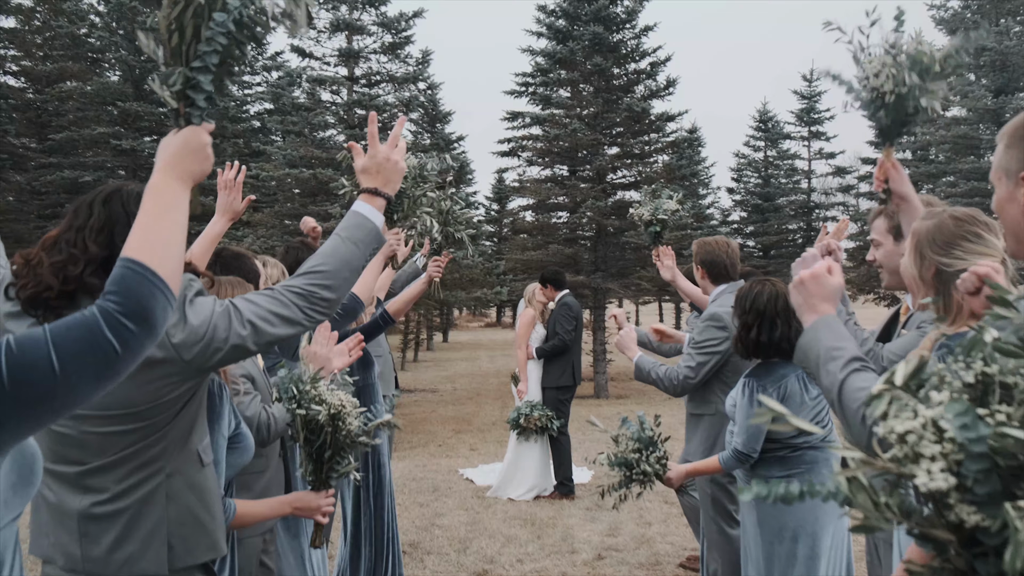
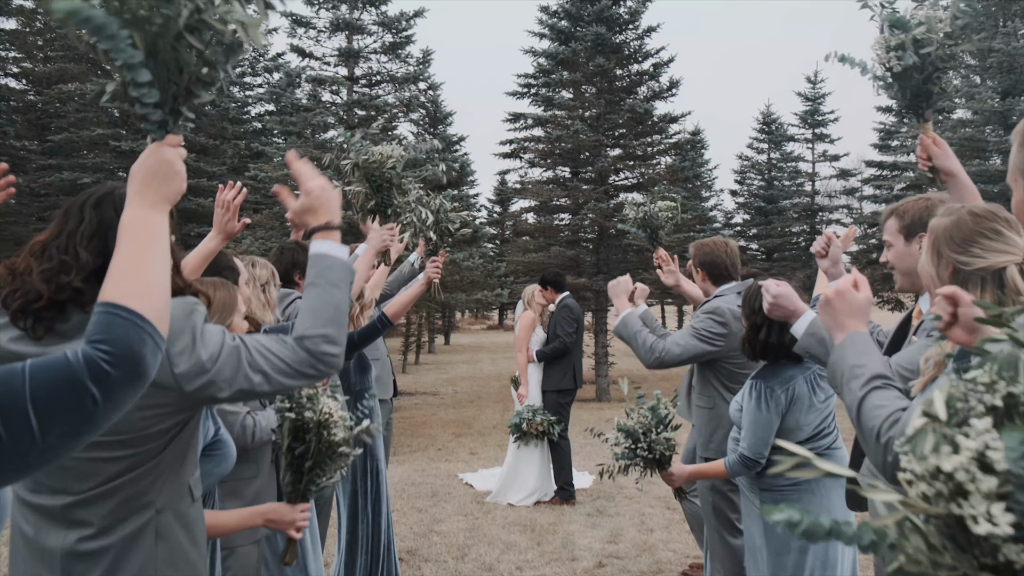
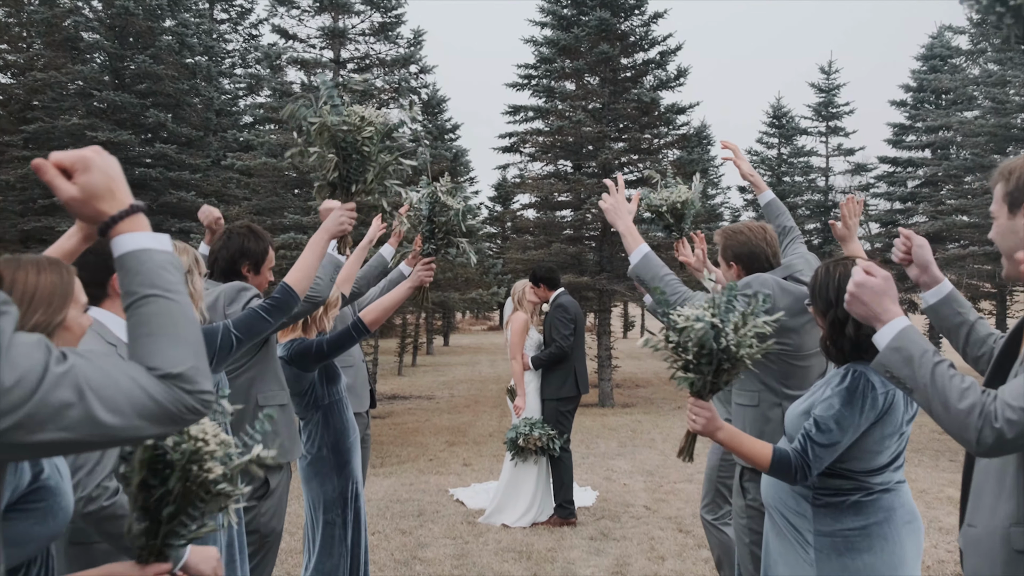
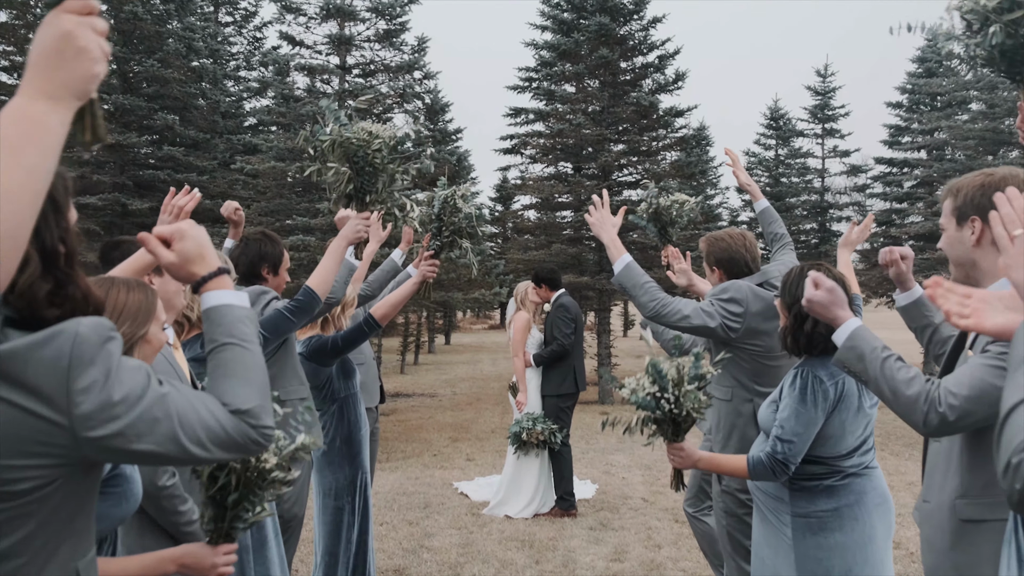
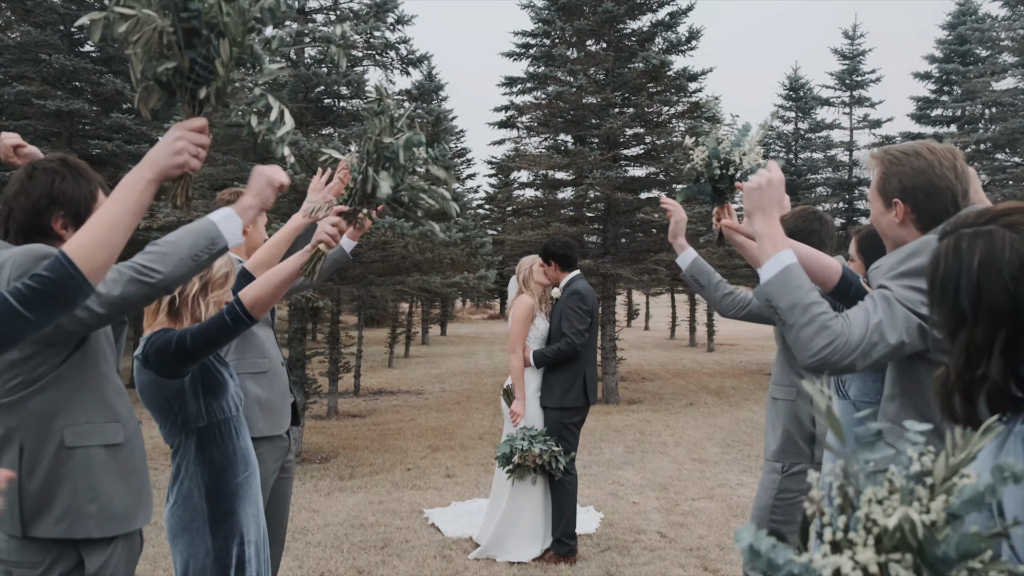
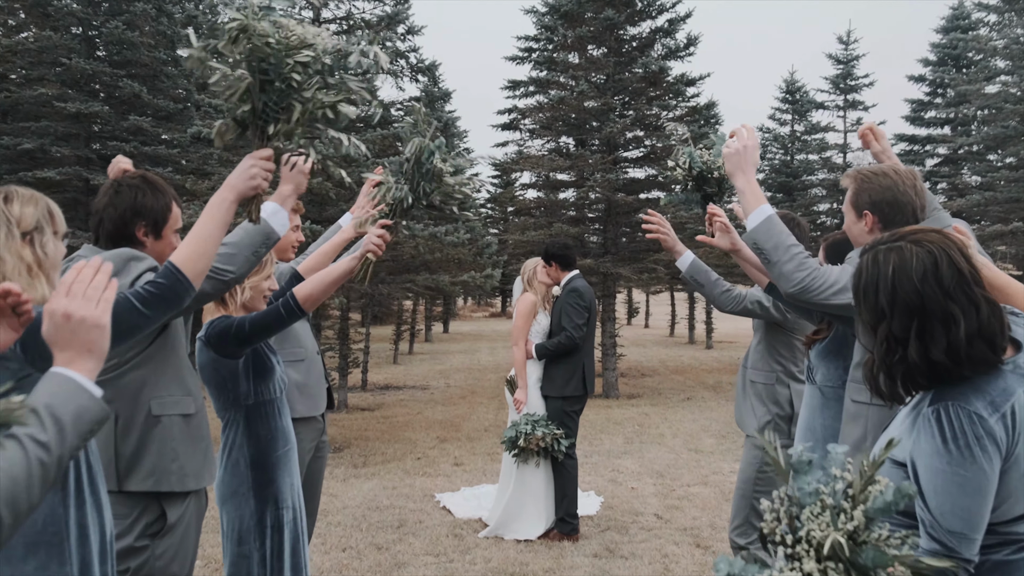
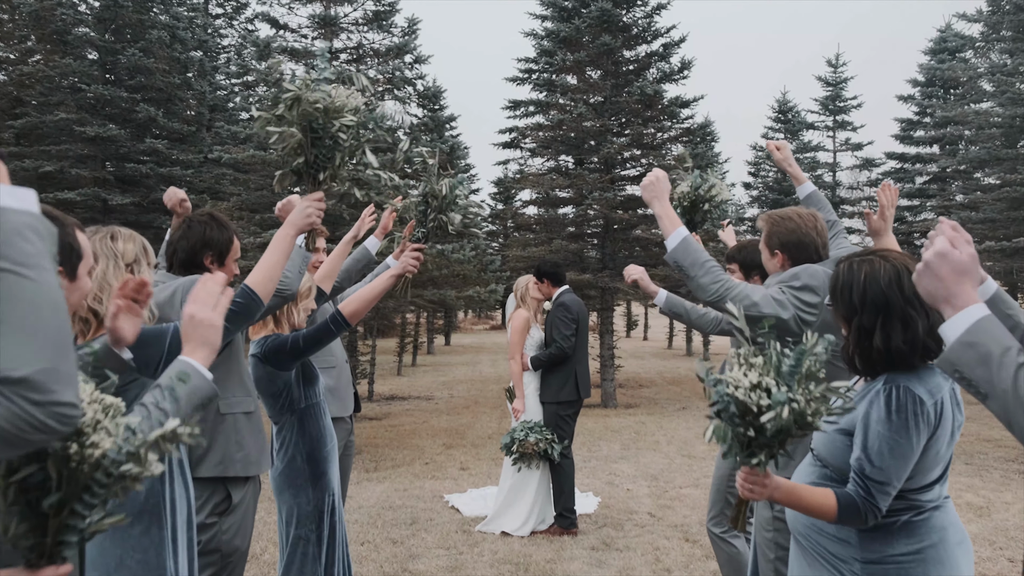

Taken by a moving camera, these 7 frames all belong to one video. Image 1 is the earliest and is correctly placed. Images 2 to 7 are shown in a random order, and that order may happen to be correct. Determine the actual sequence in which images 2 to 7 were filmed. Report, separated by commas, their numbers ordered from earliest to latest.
2, 4, 3, 7, 6, 5
